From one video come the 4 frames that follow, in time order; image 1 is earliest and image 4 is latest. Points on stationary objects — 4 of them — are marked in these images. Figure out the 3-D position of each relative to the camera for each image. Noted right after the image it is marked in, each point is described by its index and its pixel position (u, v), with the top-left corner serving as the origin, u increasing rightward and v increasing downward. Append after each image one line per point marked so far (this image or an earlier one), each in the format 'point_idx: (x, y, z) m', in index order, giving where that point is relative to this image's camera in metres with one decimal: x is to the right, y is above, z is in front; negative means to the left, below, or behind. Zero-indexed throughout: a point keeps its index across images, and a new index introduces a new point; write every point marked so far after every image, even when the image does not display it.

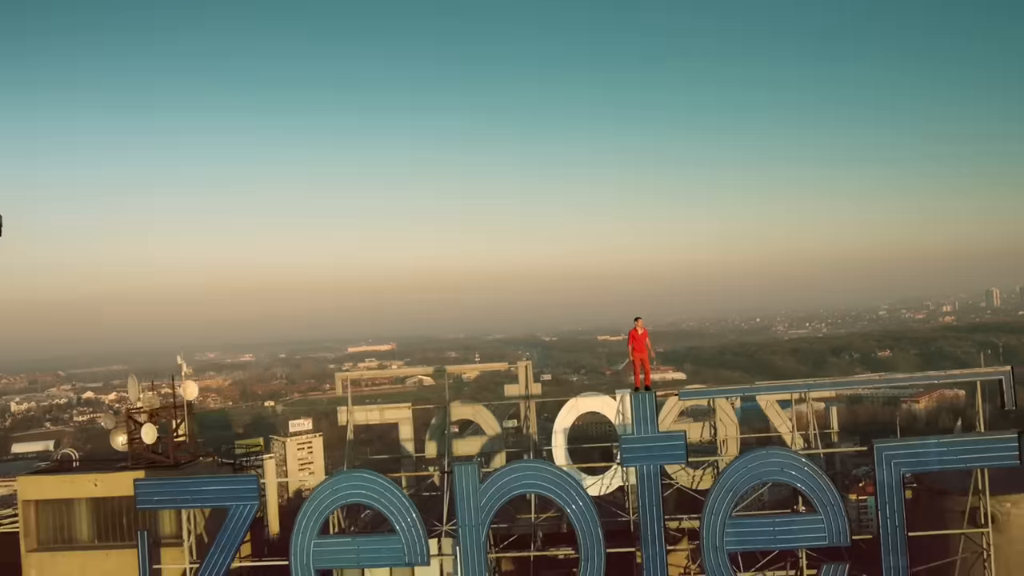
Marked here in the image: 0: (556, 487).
0: (+0.8, -2.9, +12.0) m
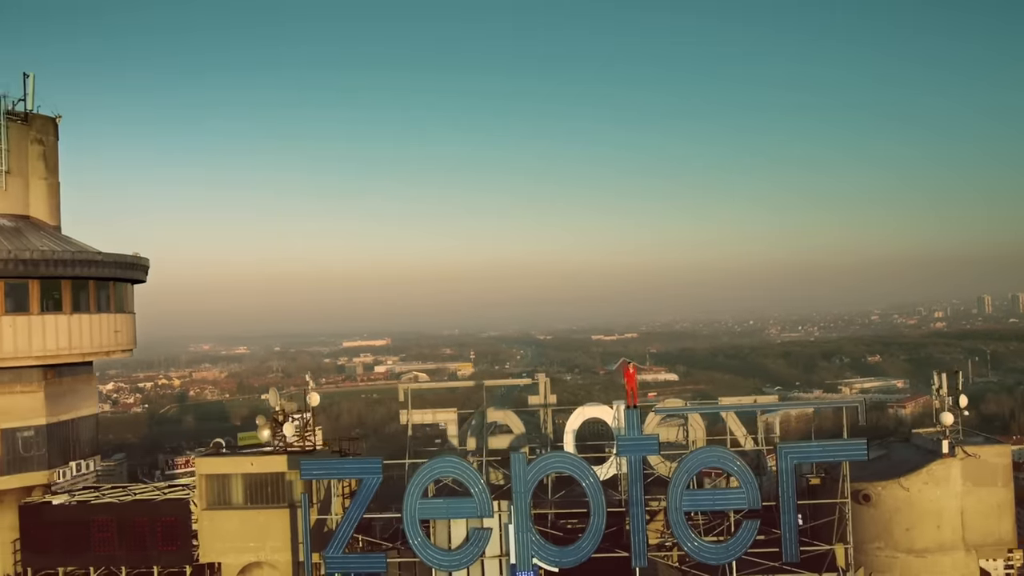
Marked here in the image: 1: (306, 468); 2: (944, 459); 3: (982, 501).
0: (+1.4, -3.9, +17.5) m
1: (-4.4, -3.9, +17.1) m
2: (+9.4, -3.7, +17.4) m
3: (+10.3, -4.7, +17.6) m
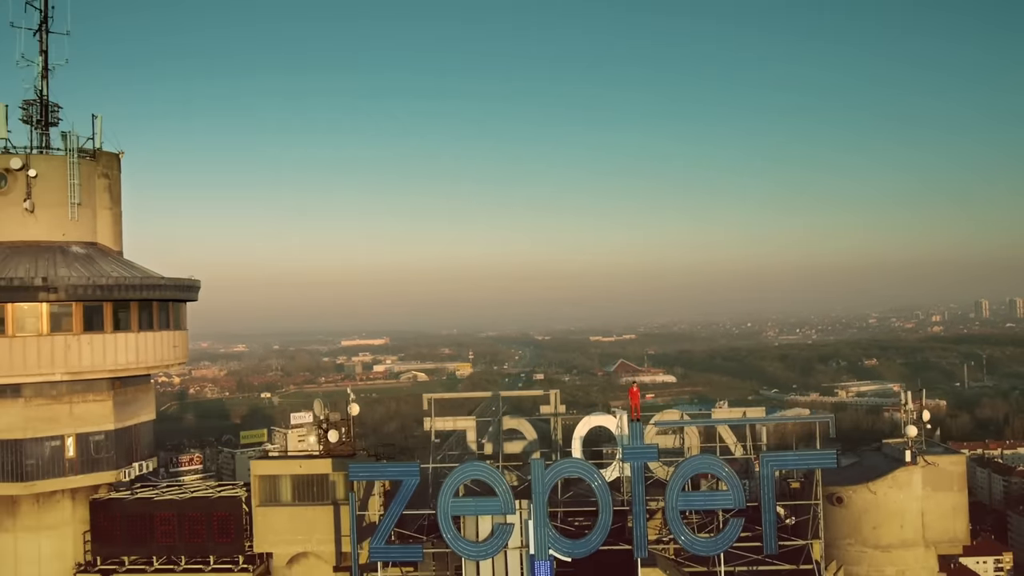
0: (+1.9, -4.6, +20.0) m
1: (-3.9, -4.5, +19.6) m
2: (+9.8, -4.4, +19.9) m
3: (+10.8, -5.4, +20.1) m
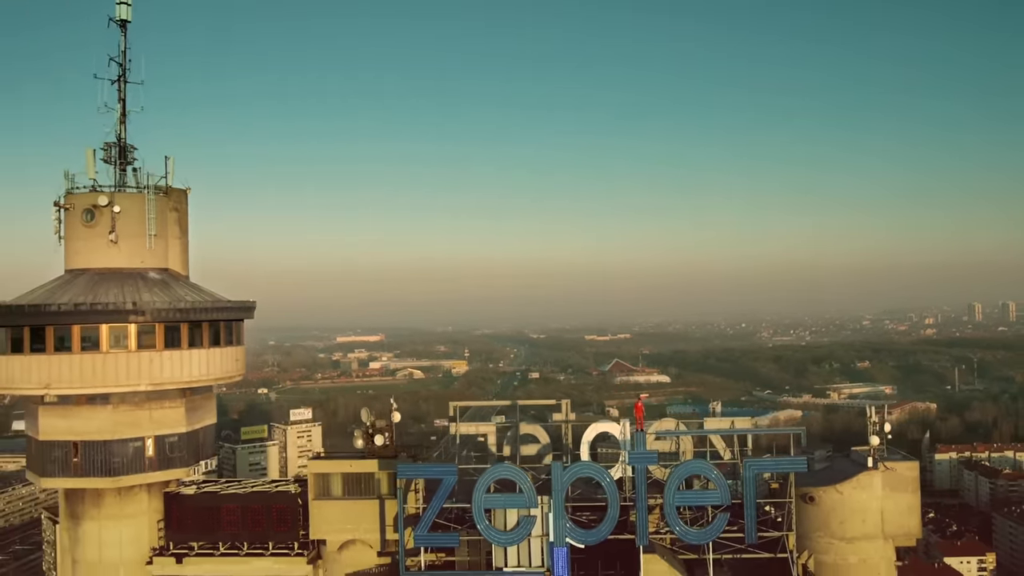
0: (+2.5, -5.4, +23.4) m
1: (-3.3, -5.3, +23.0) m
2: (+10.5, -5.4, +23.4) m
3: (+11.4, -6.3, +23.5) m
